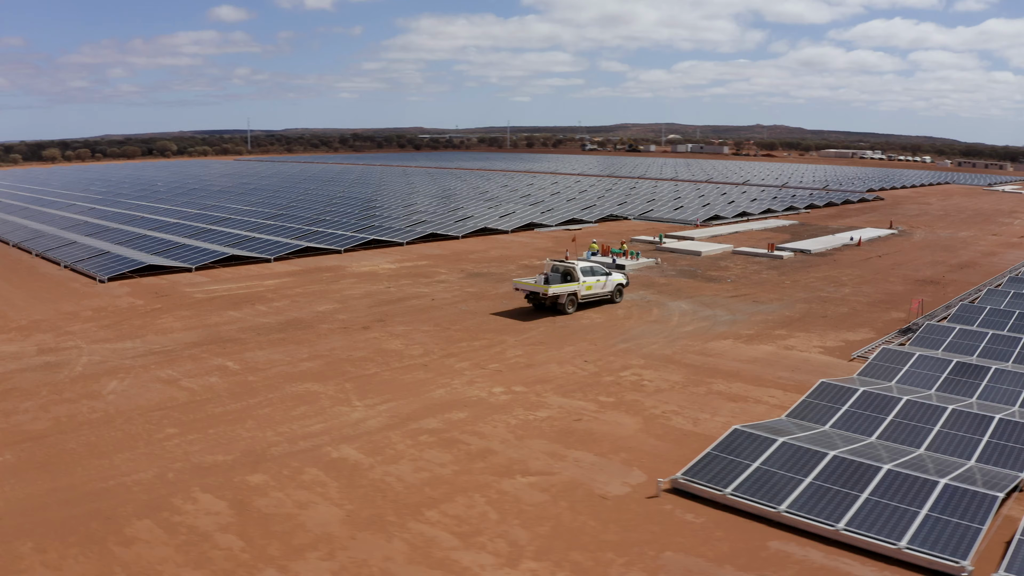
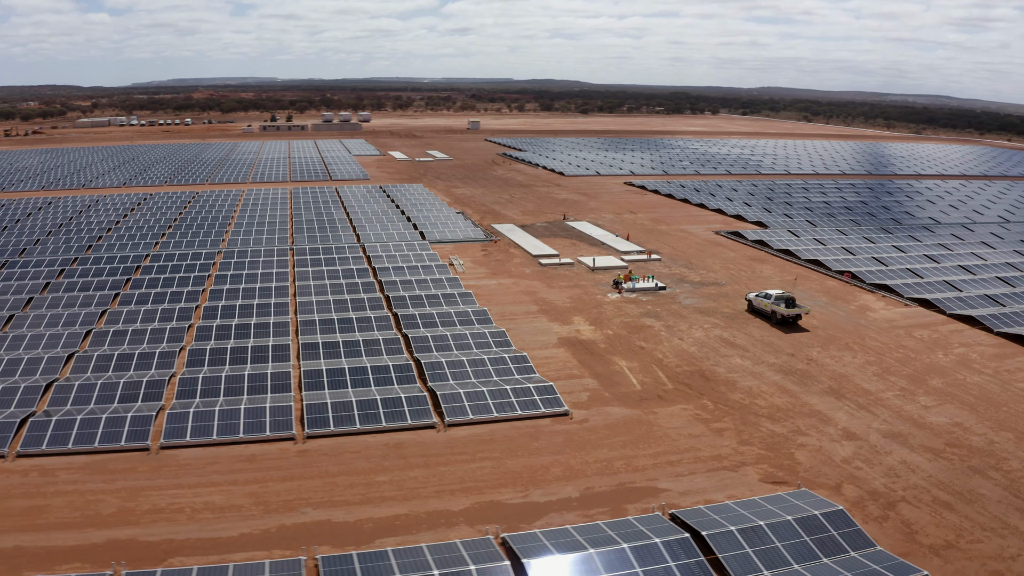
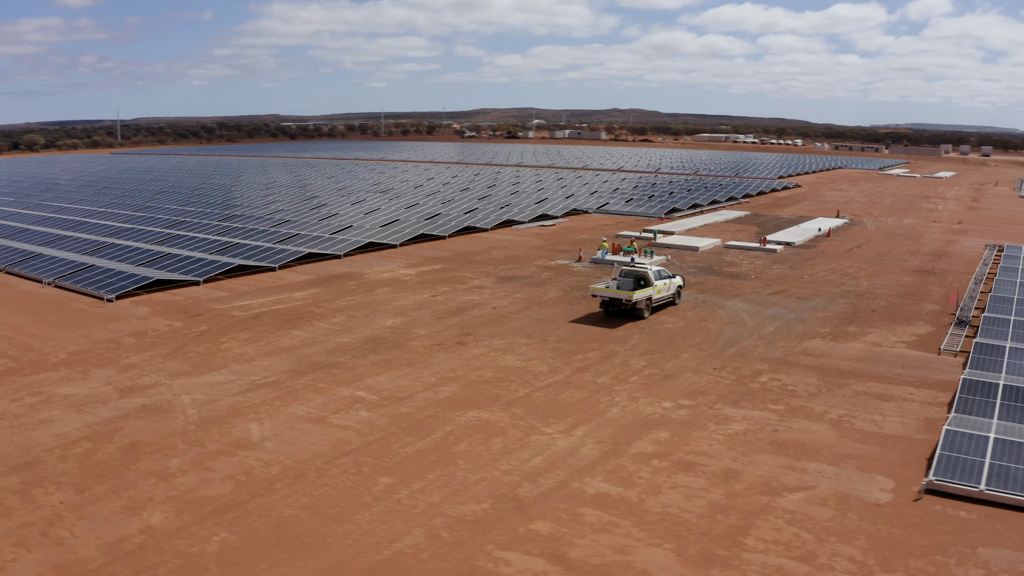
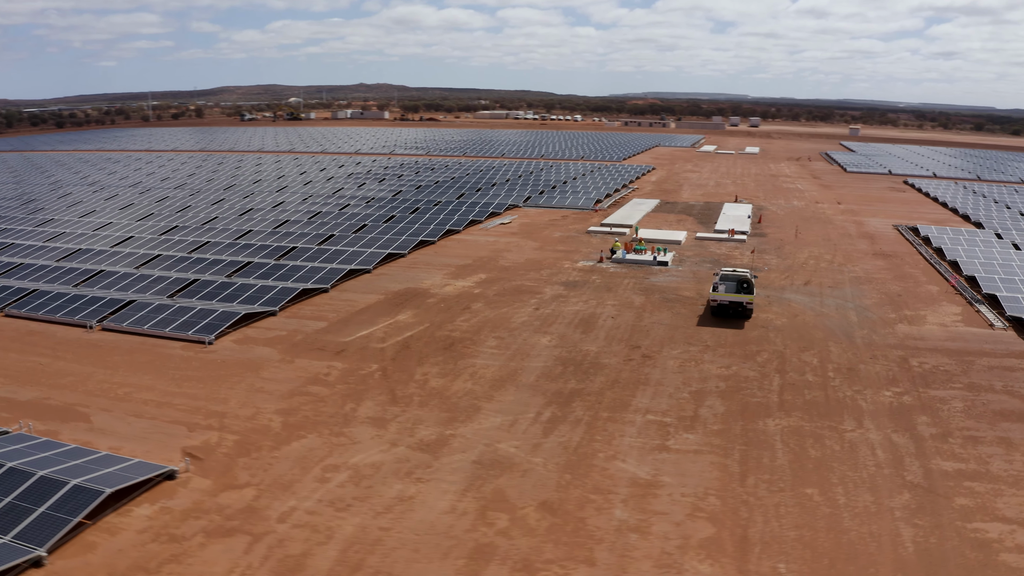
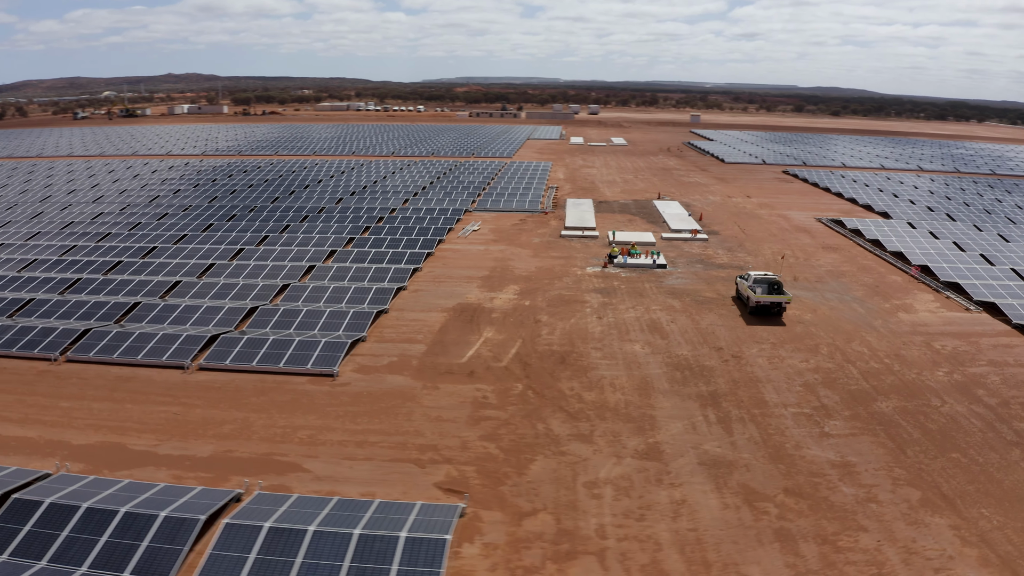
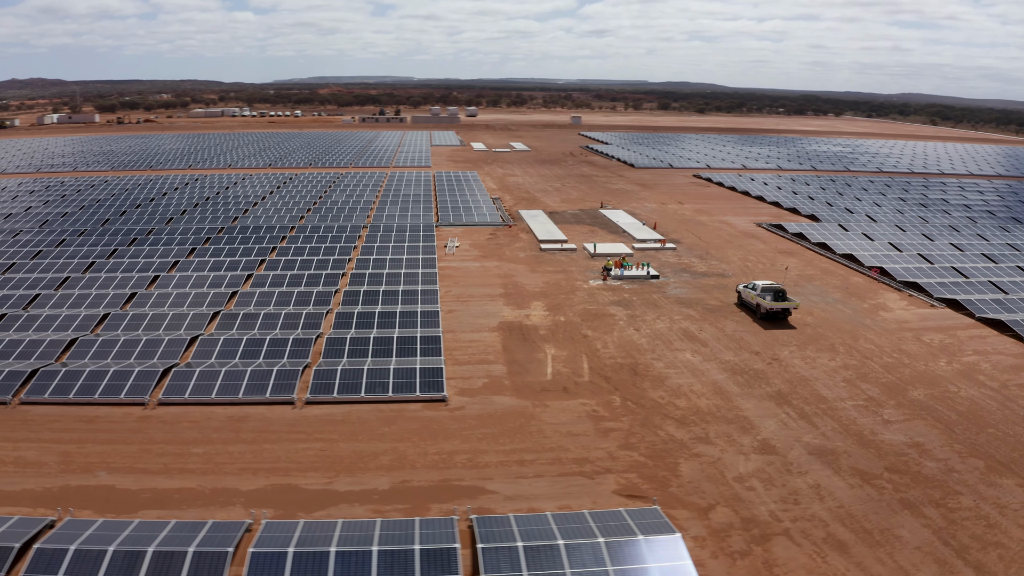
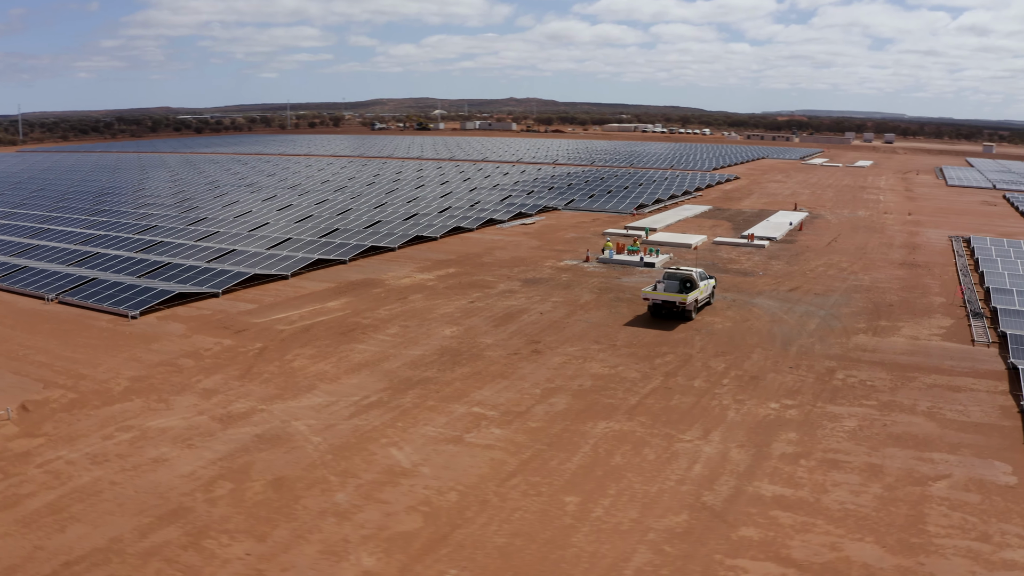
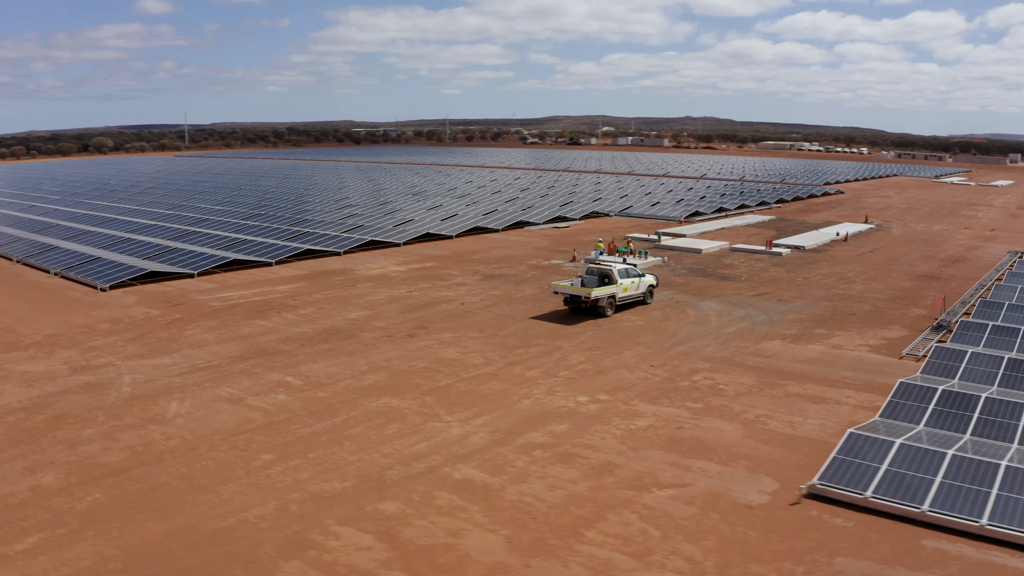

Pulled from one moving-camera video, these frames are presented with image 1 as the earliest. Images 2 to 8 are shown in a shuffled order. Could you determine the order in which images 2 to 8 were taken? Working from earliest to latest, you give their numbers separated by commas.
8, 3, 7, 4, 5, 6, 2
